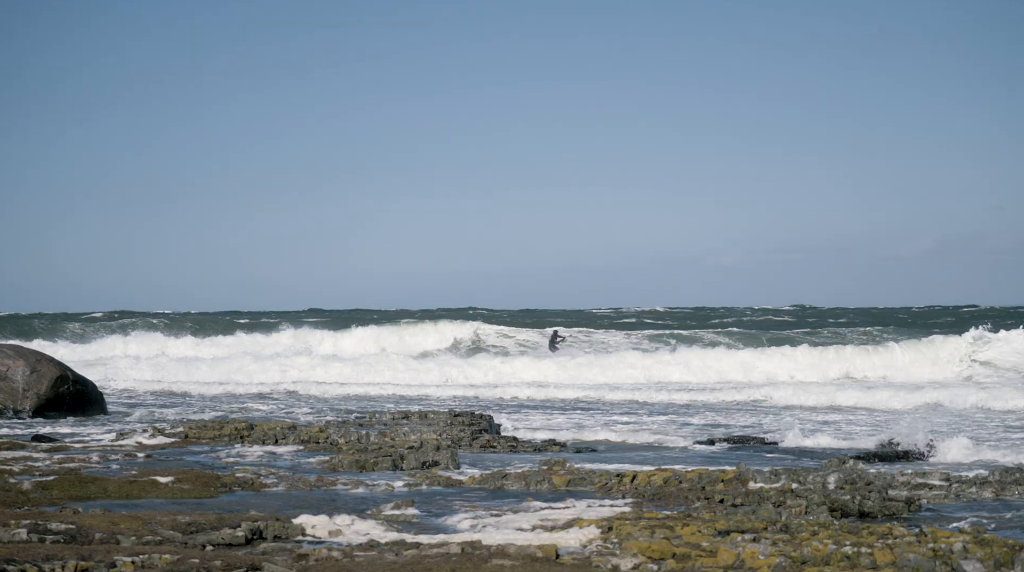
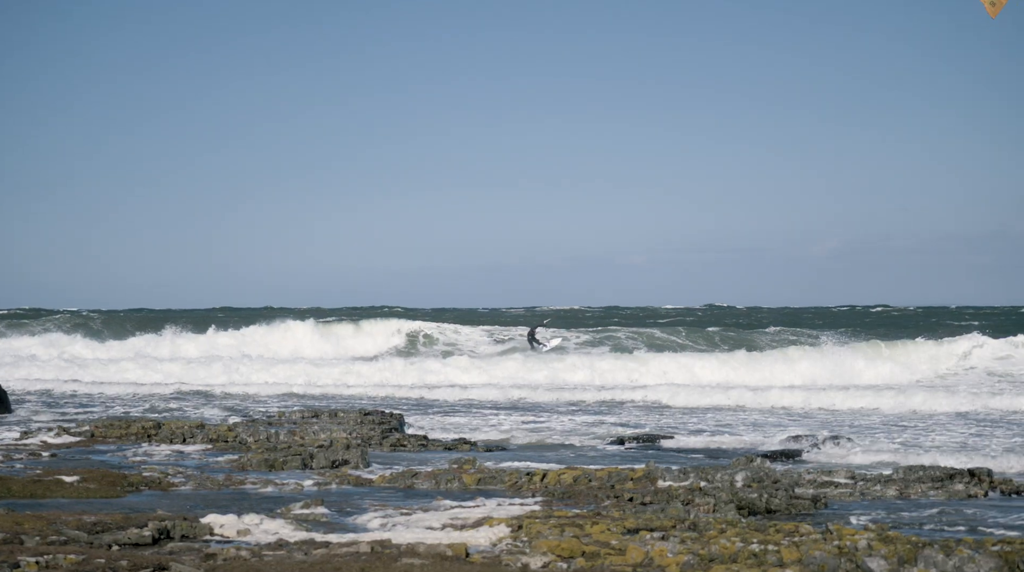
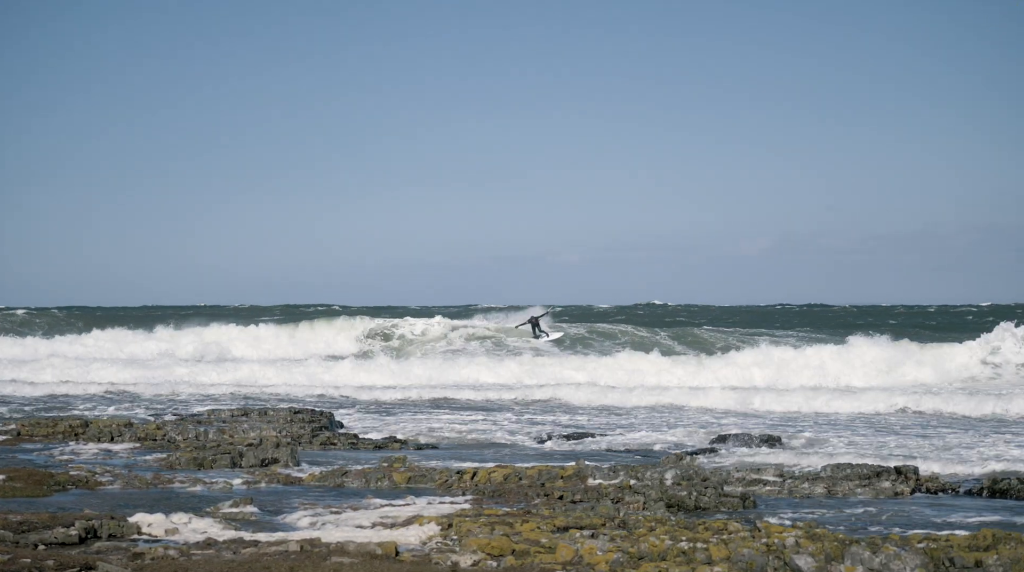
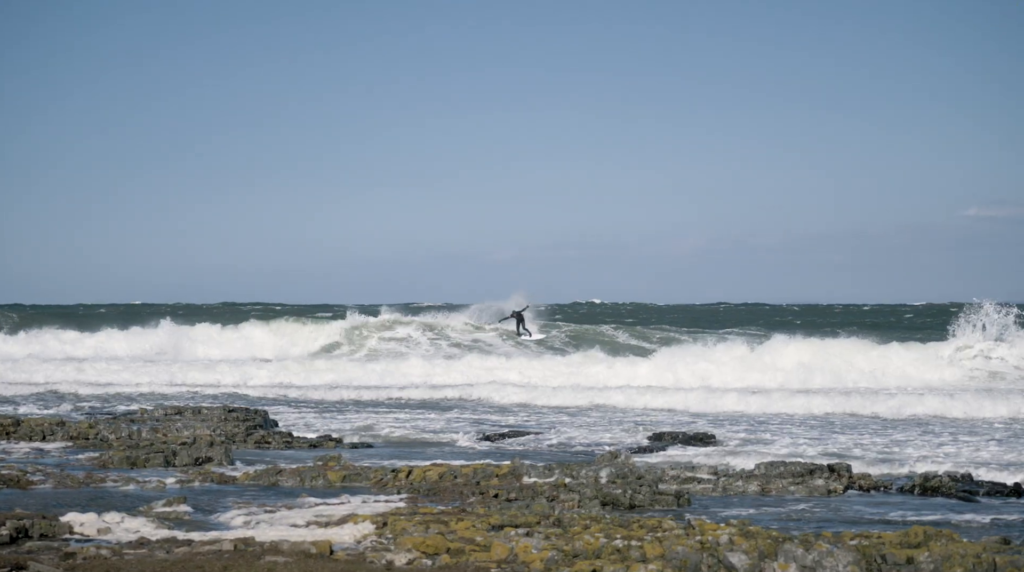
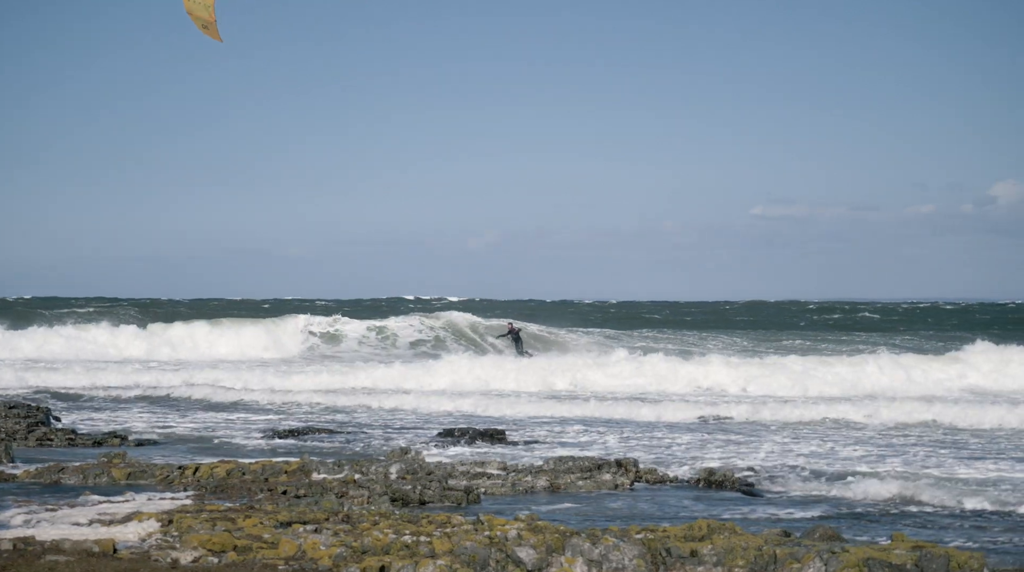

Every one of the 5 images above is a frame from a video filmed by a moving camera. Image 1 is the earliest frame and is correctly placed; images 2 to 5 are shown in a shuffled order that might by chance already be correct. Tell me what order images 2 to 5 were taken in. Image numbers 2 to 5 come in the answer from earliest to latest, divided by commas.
2, 3, 4, 5
